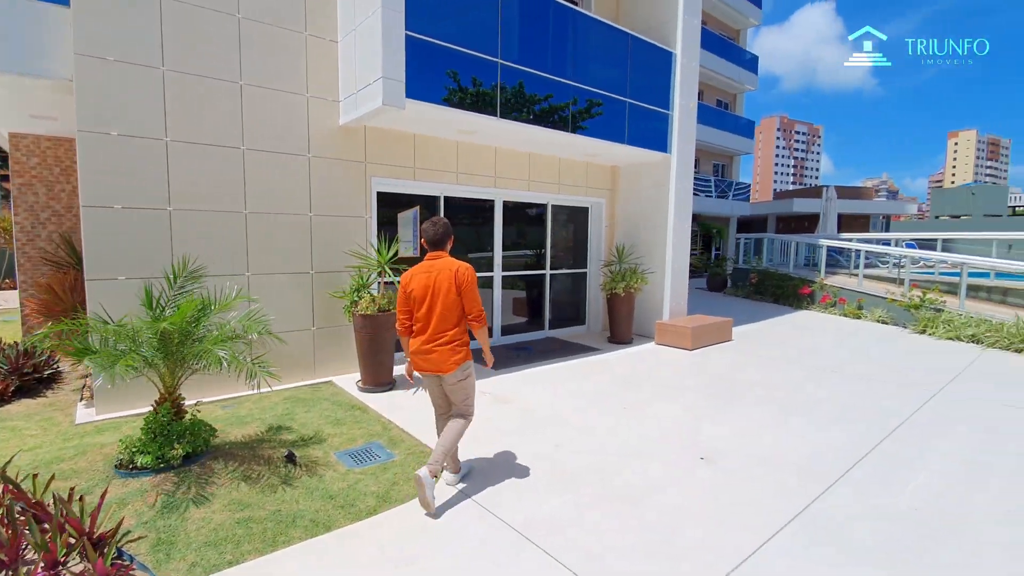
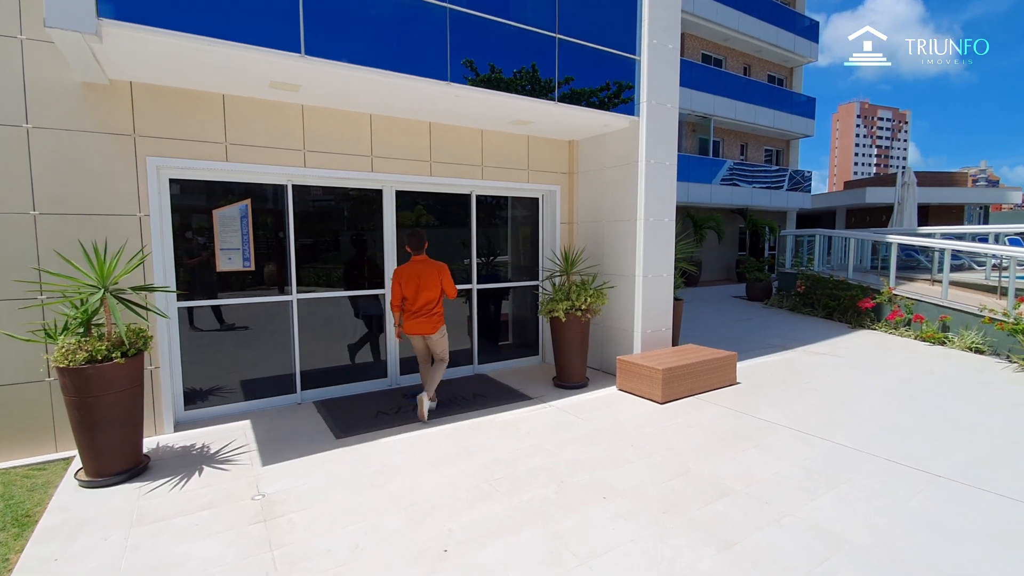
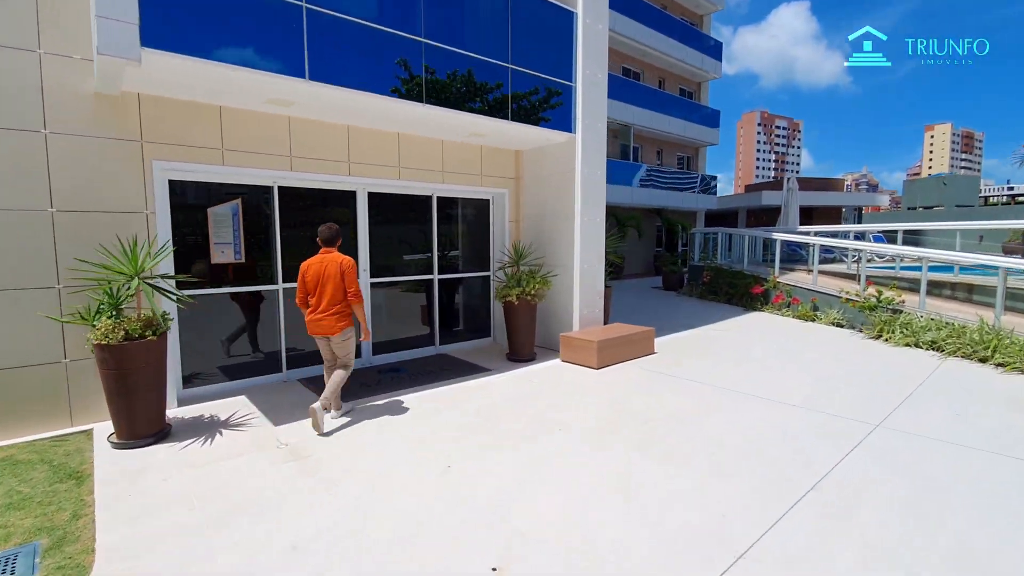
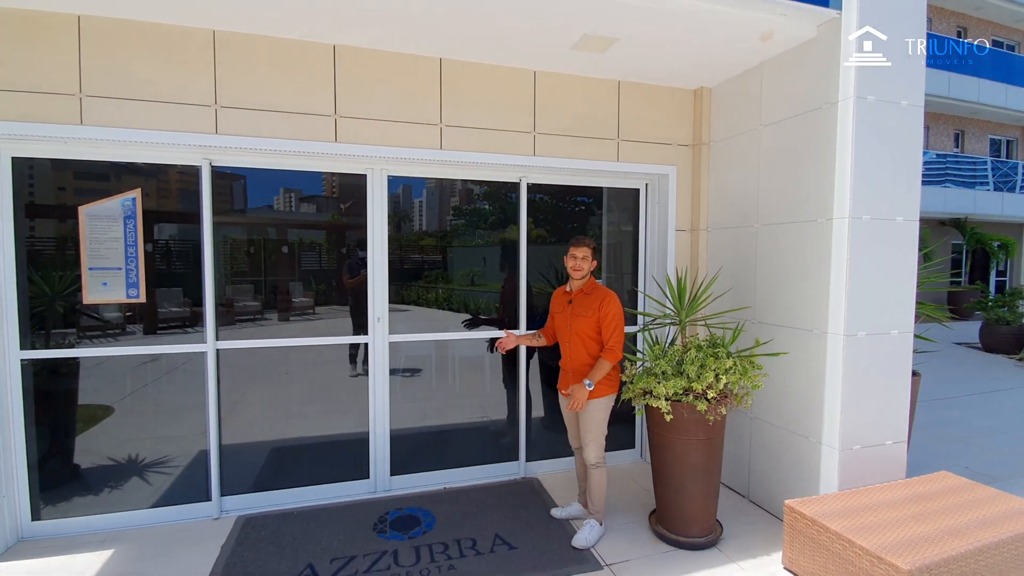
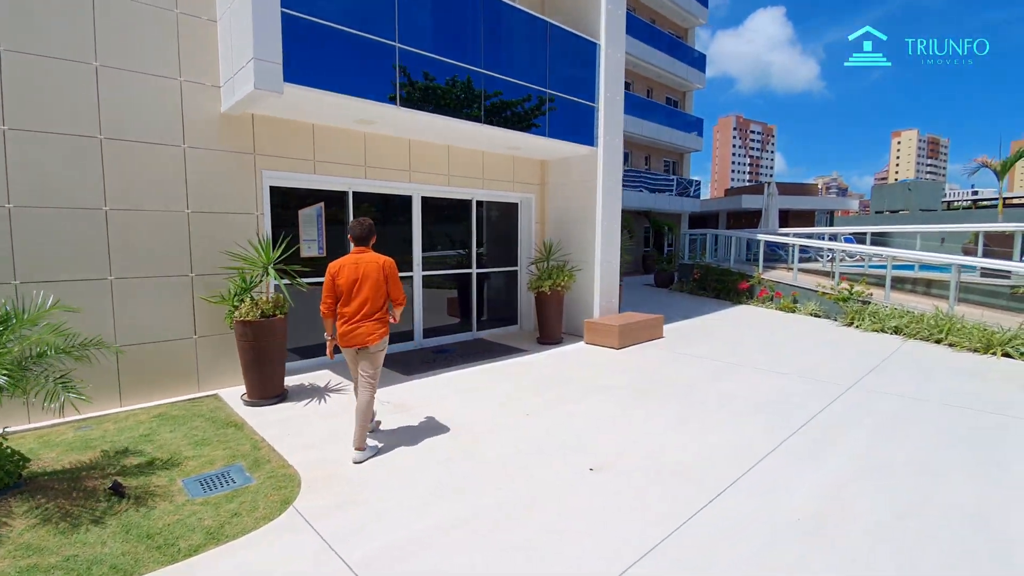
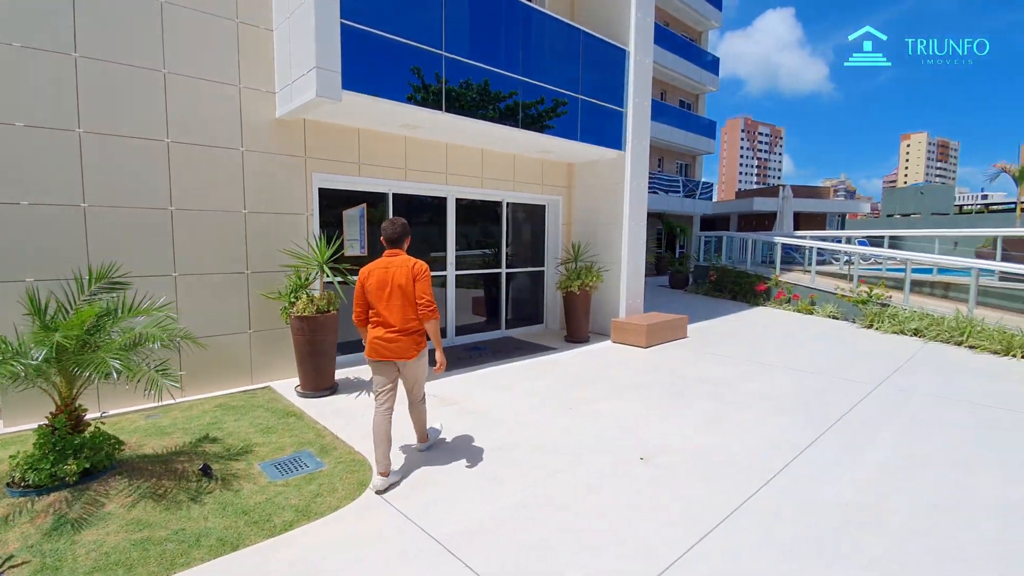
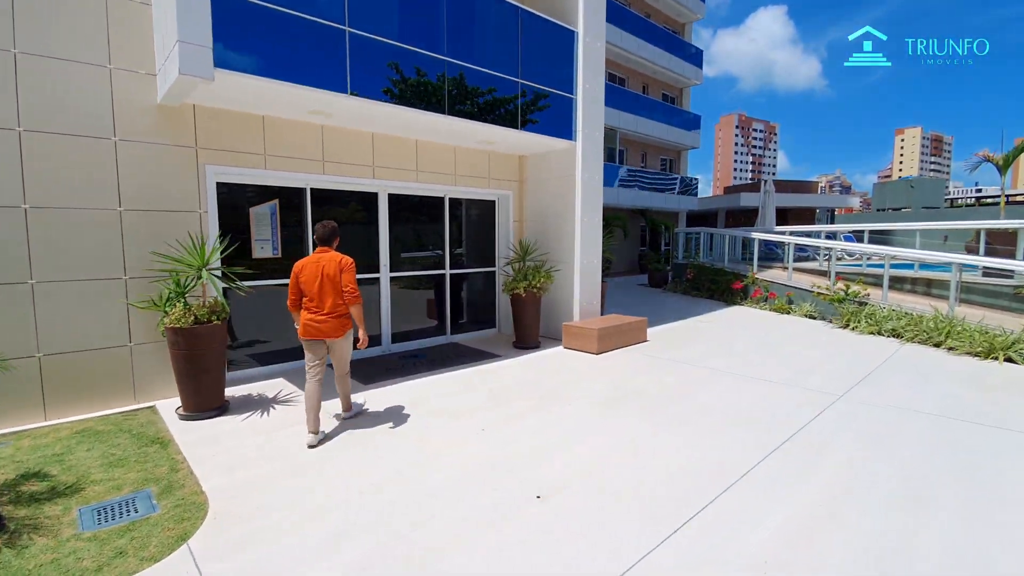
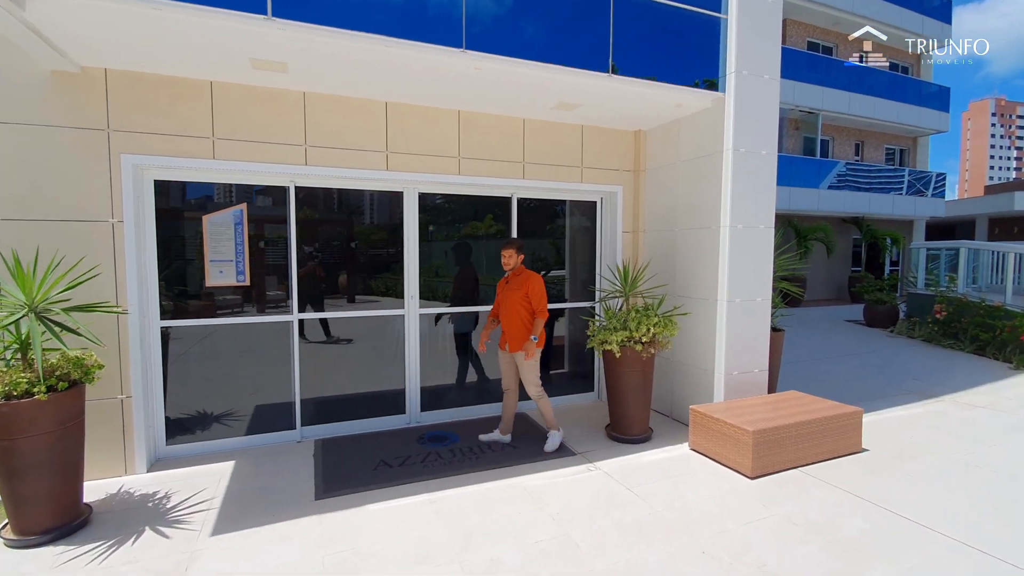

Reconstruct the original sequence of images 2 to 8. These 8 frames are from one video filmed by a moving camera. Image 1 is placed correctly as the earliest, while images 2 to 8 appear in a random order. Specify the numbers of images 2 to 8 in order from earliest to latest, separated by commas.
6, 5, 7, 3, 2, 8, 4
